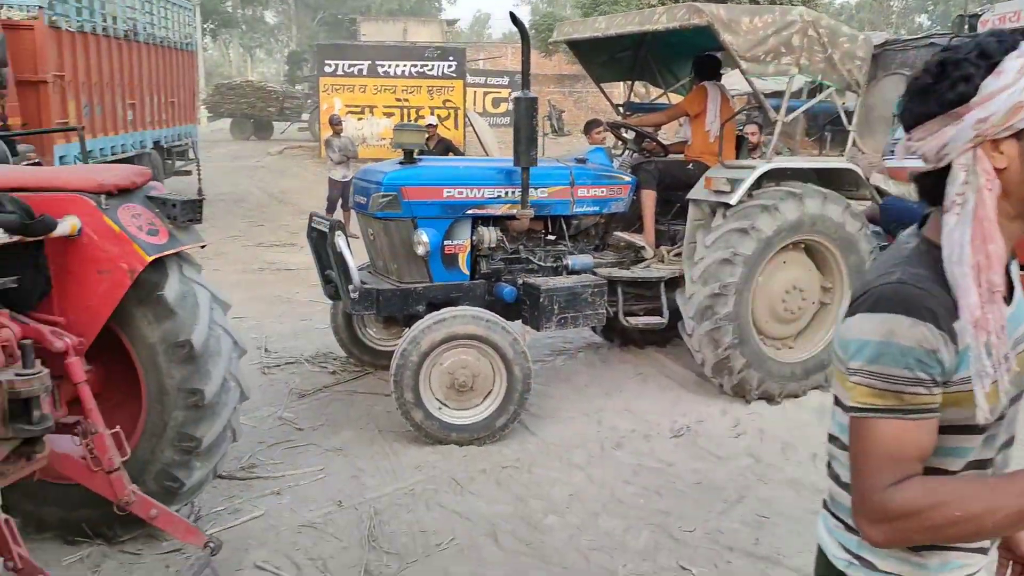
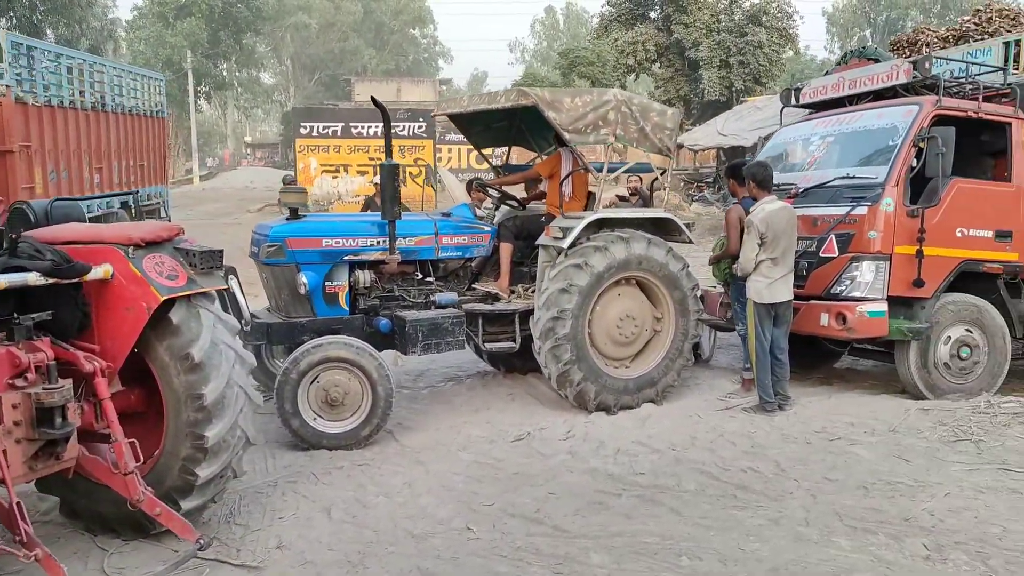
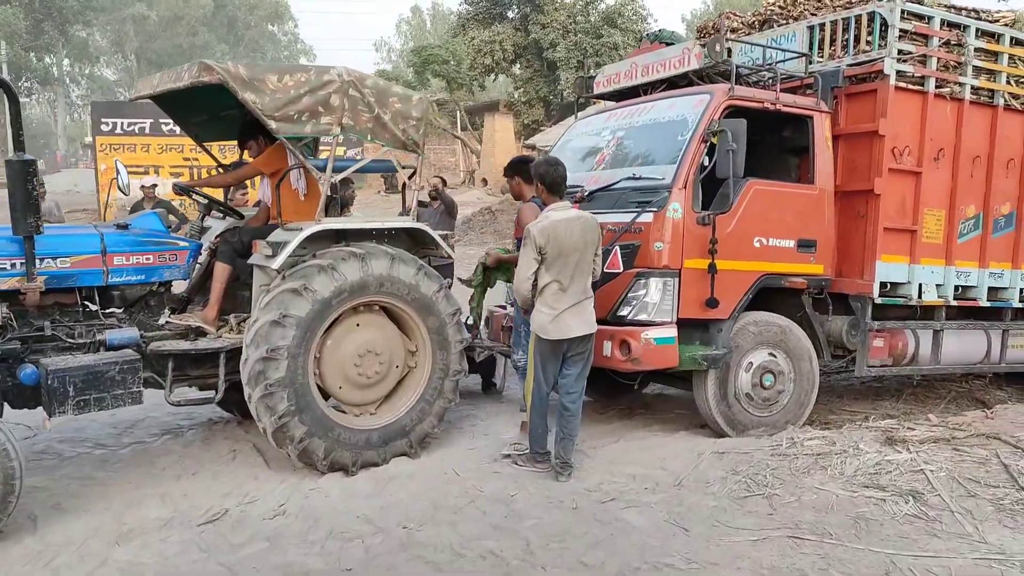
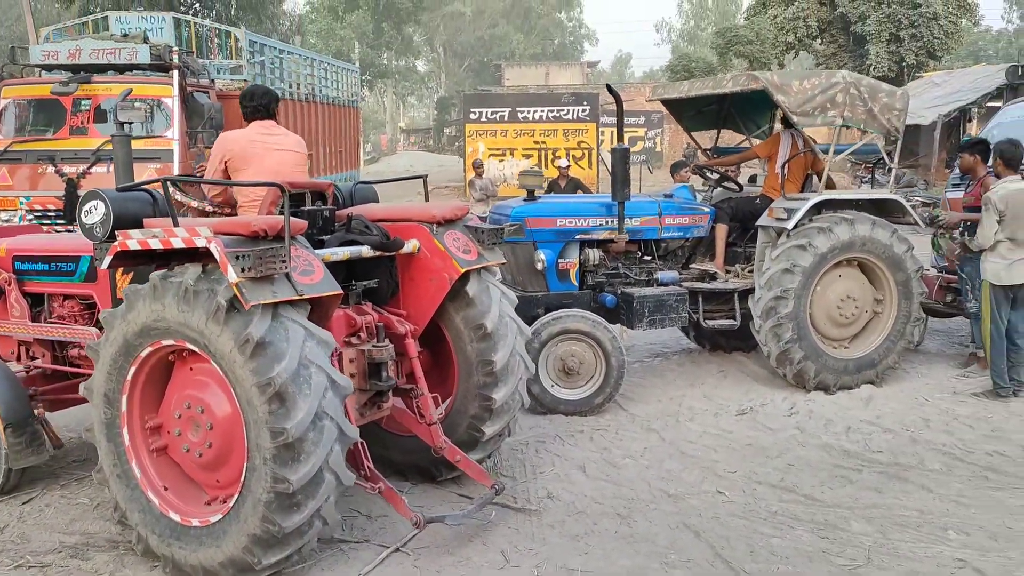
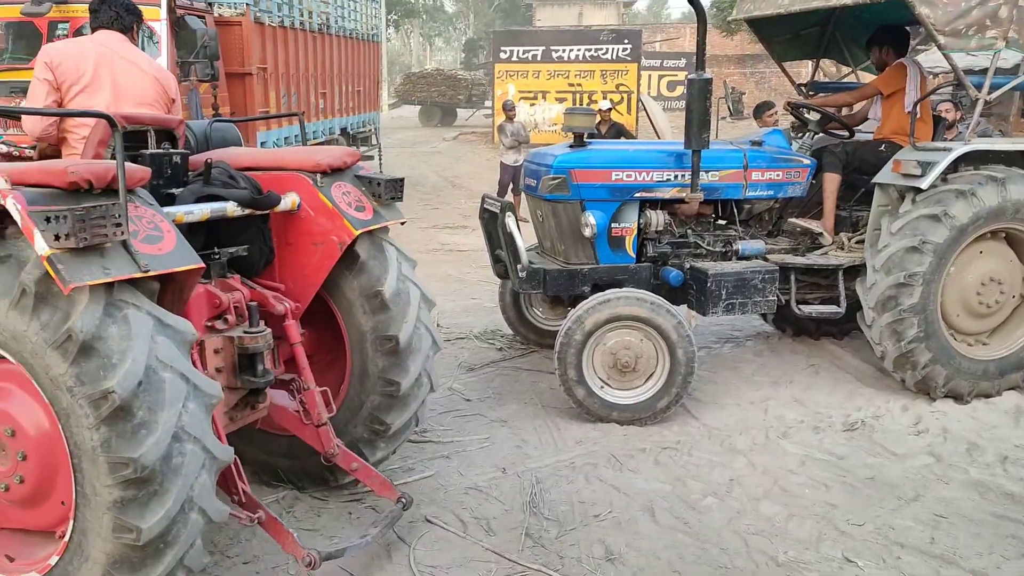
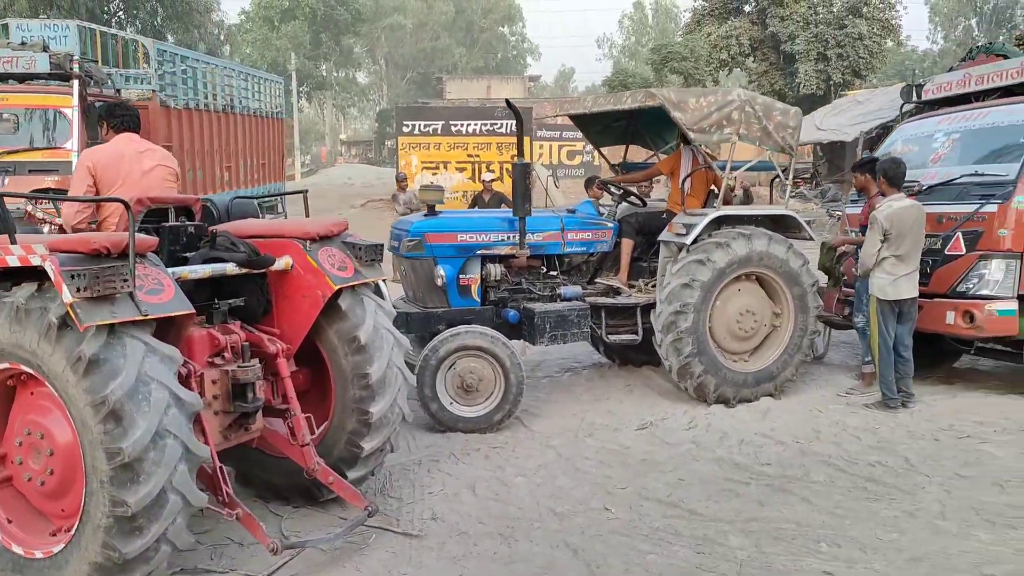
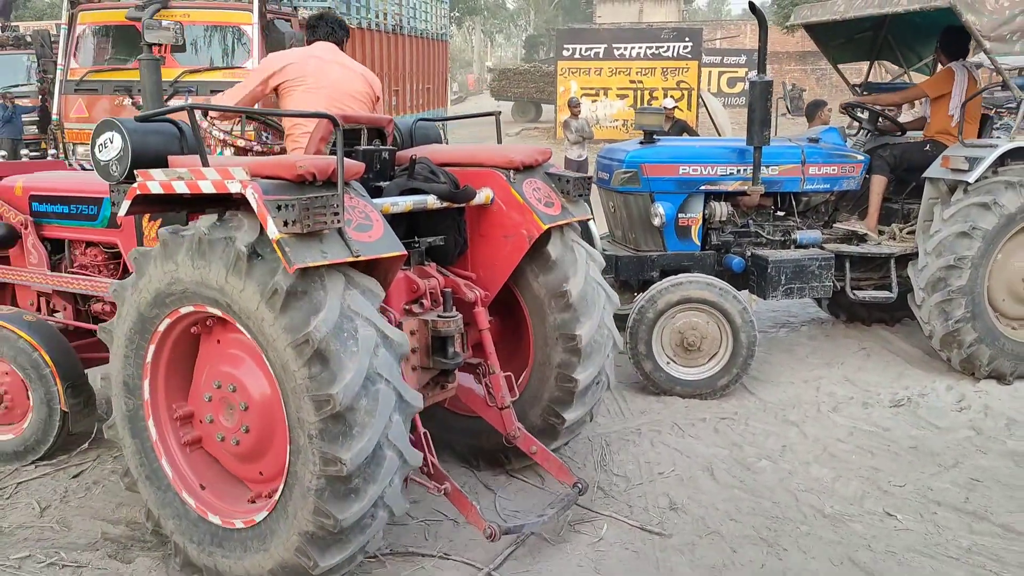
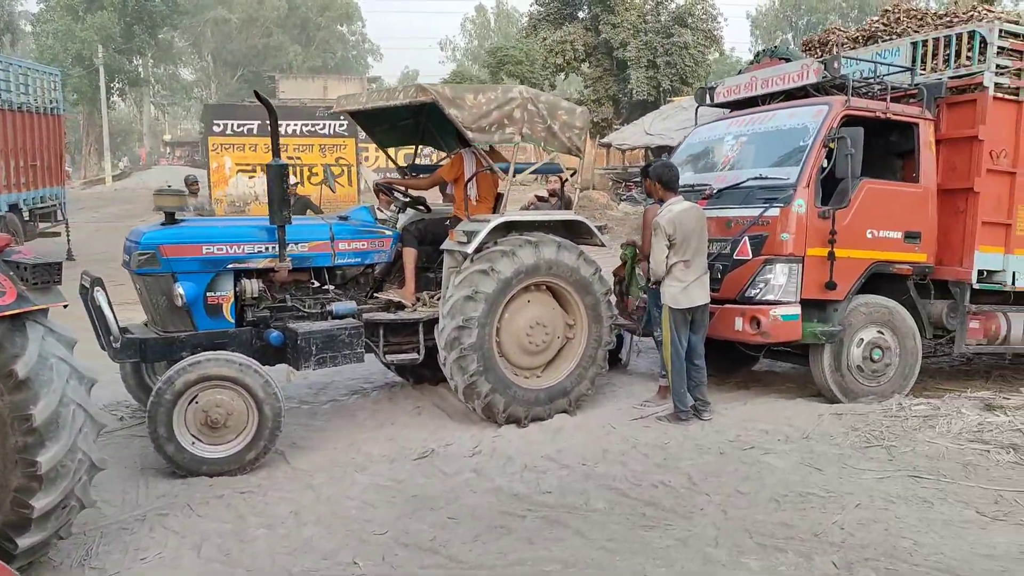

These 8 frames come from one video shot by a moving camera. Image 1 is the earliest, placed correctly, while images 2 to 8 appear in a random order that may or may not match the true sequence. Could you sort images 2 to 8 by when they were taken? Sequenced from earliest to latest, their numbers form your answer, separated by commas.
5, 7, 4, 6, 2, 8, 3
